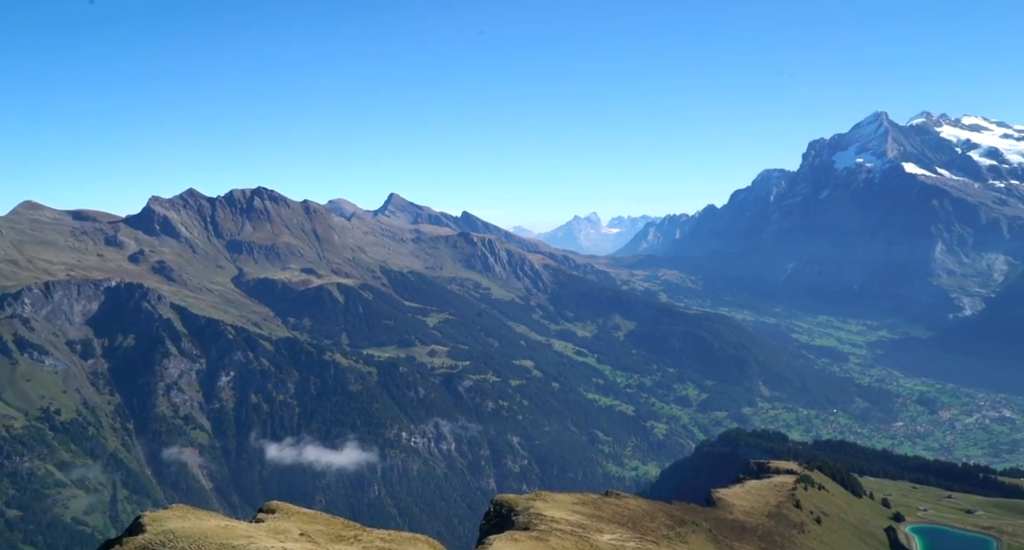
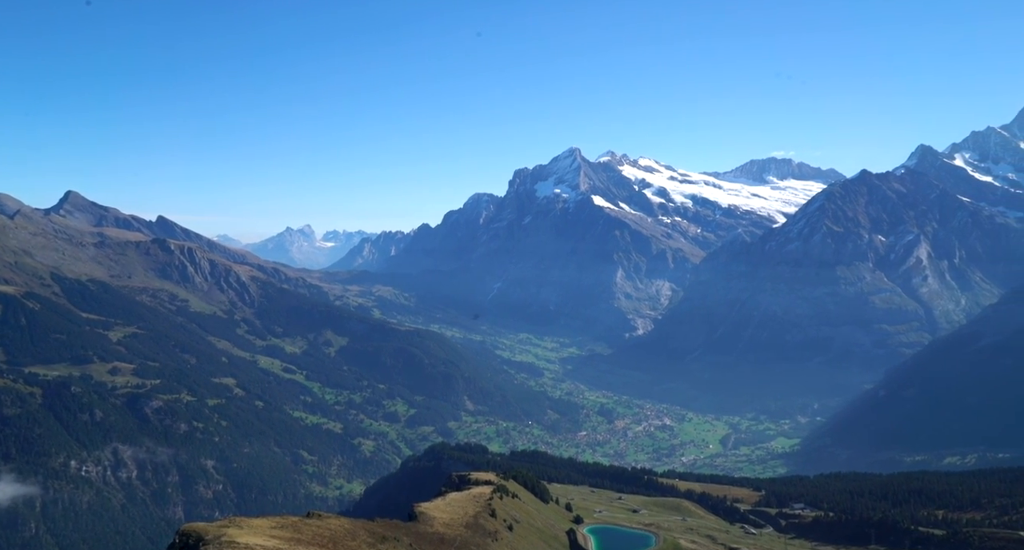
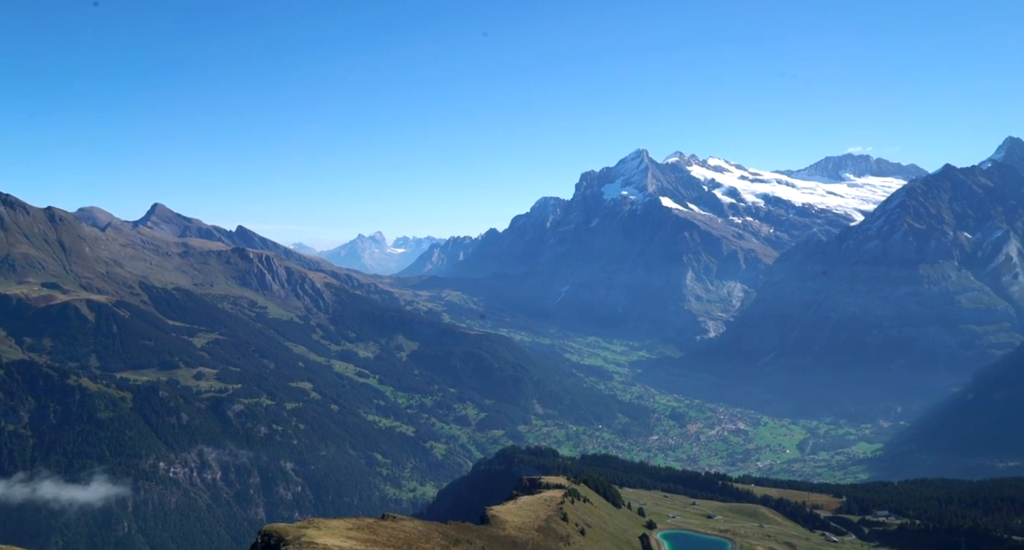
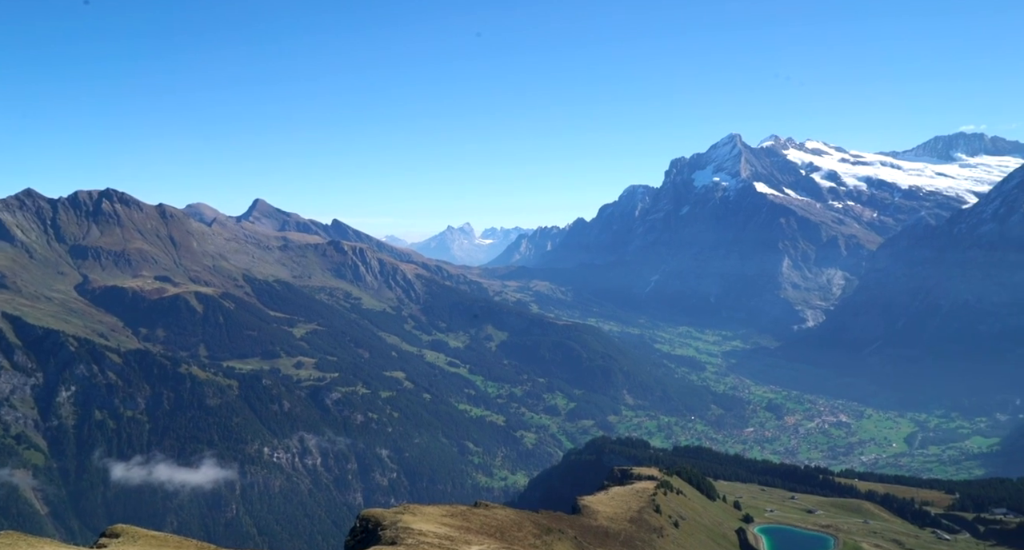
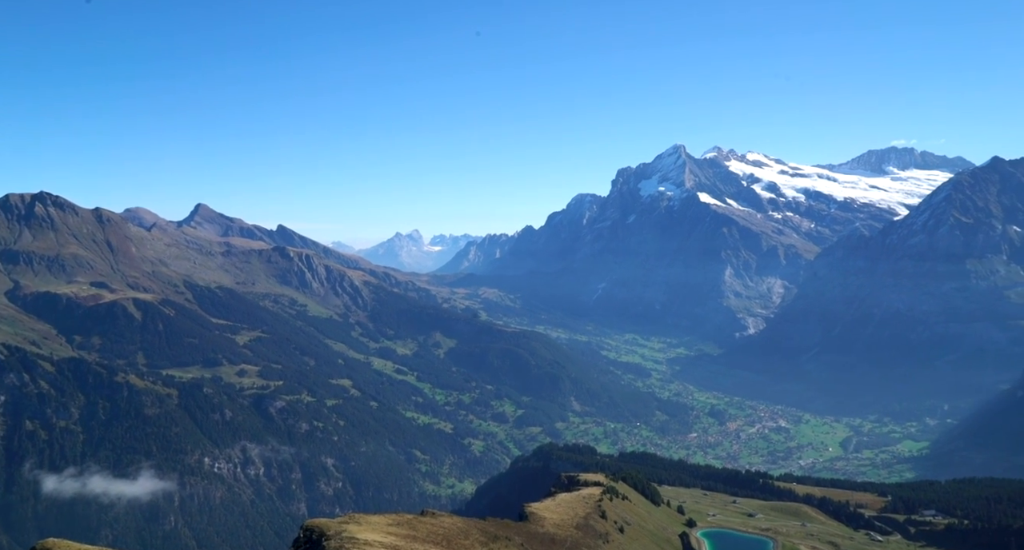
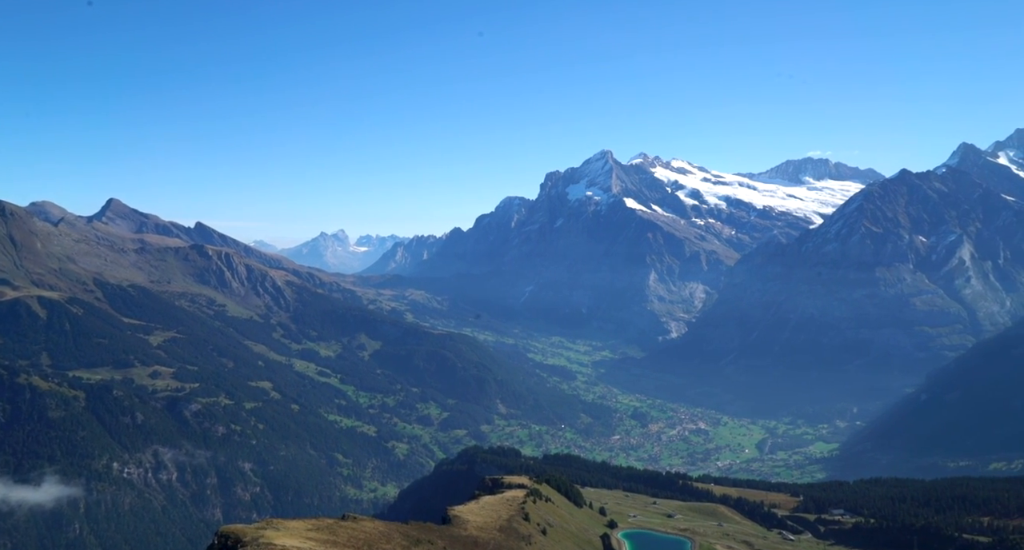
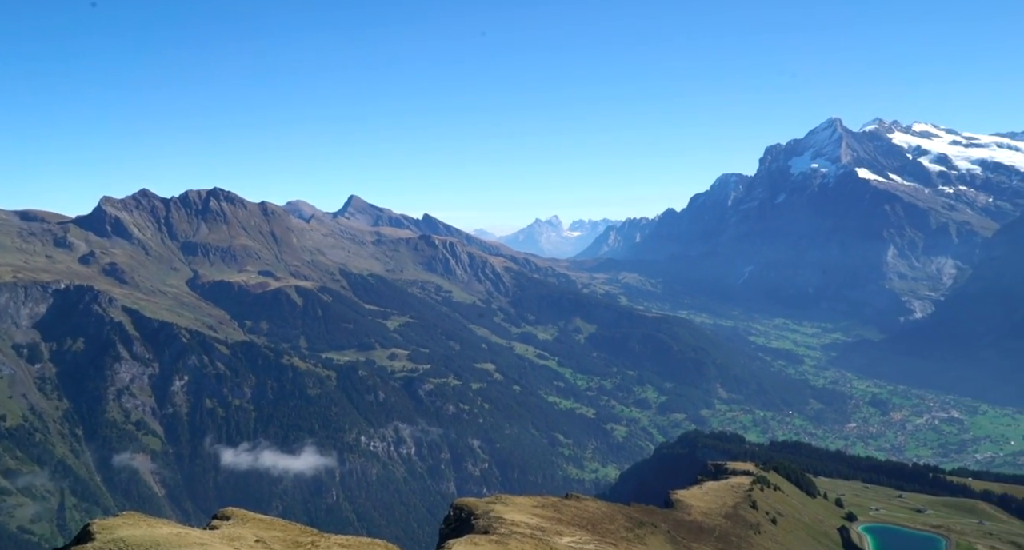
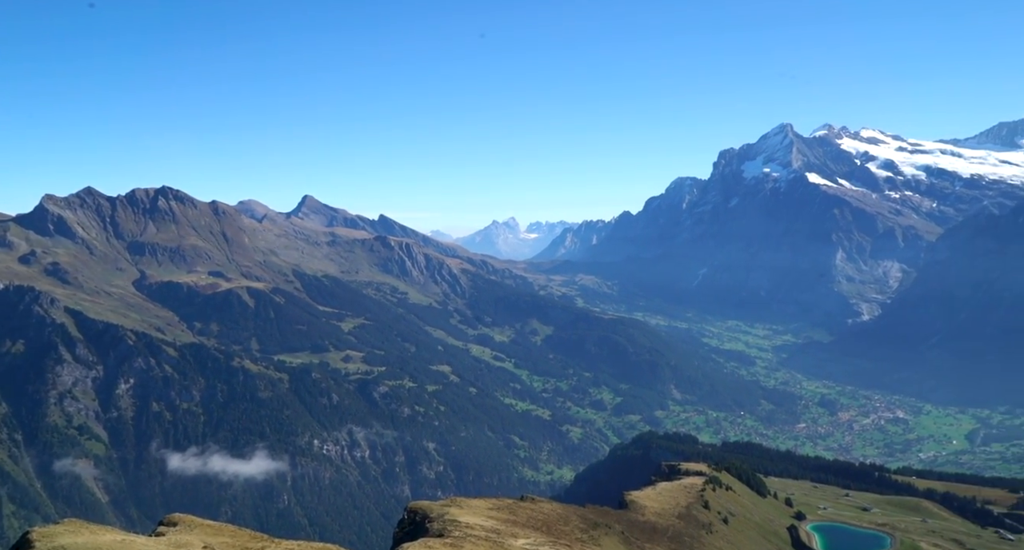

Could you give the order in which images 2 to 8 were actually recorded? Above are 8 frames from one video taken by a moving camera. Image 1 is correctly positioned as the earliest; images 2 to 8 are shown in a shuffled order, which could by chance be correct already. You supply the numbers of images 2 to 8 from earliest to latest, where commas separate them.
7, 8, 4, 5, 3, 6, 2
